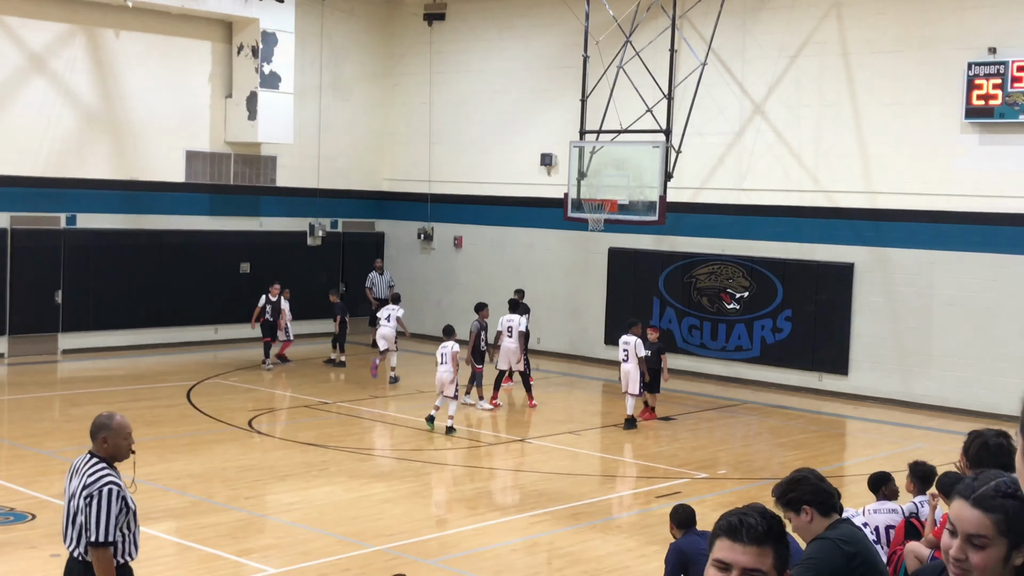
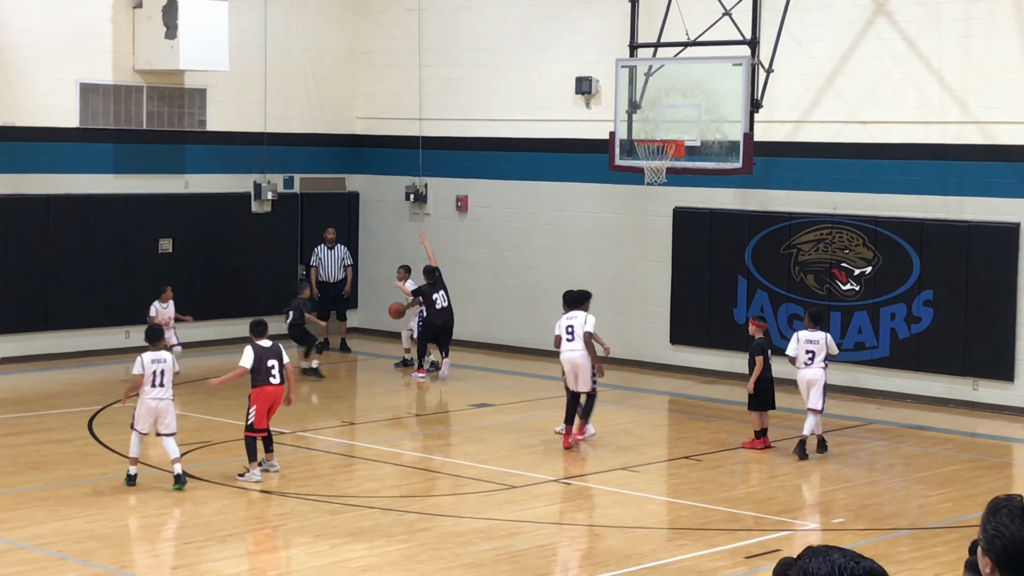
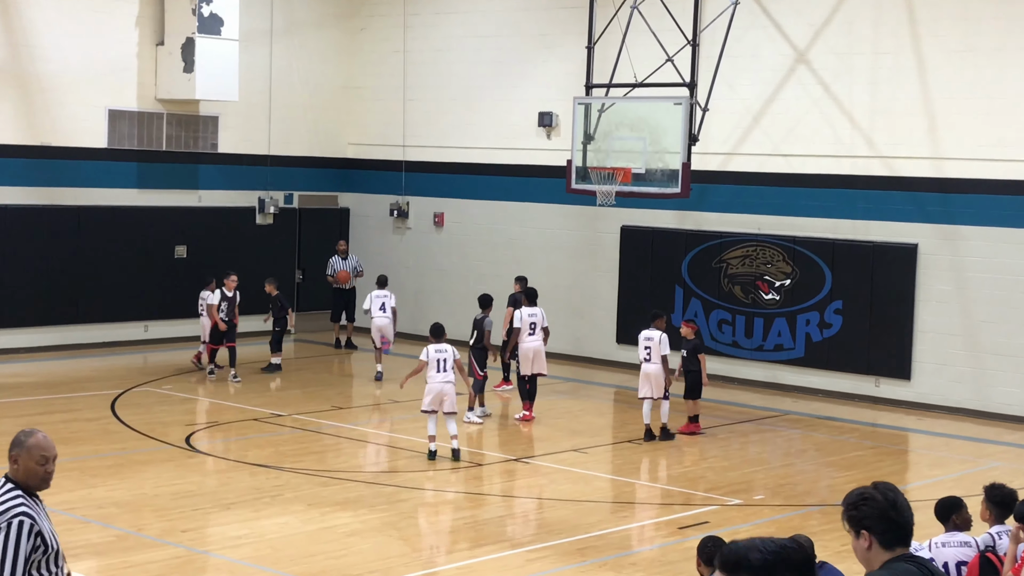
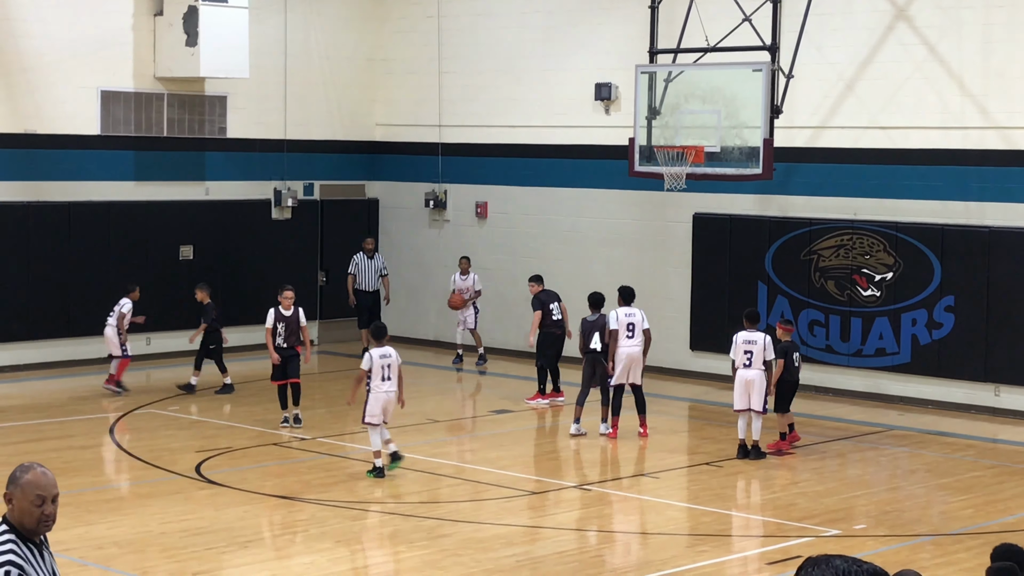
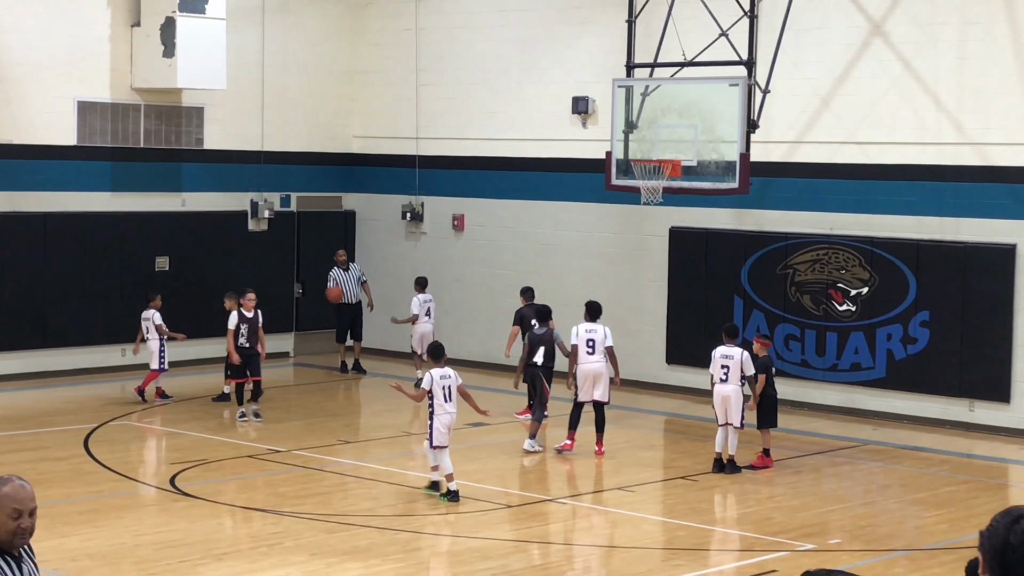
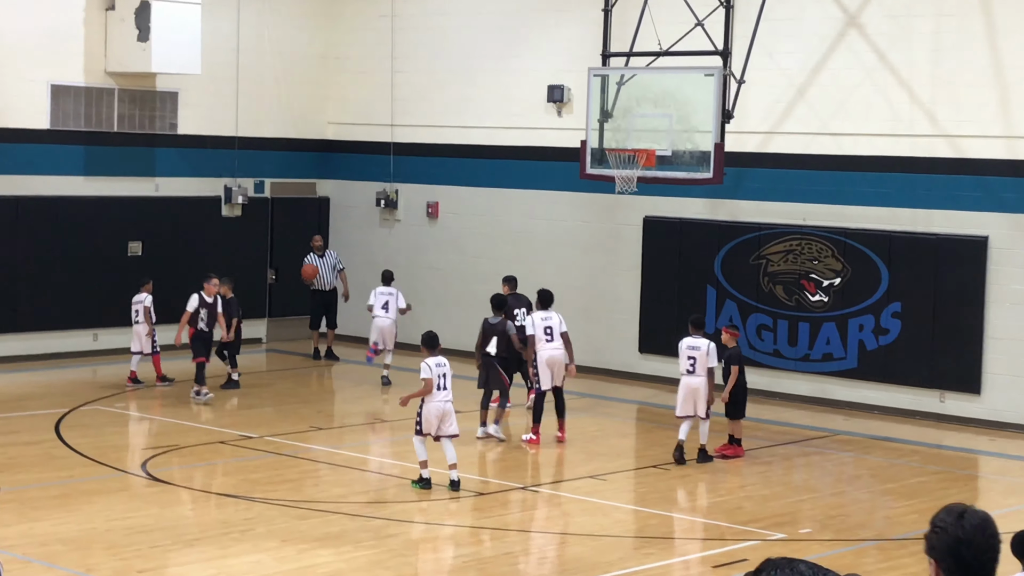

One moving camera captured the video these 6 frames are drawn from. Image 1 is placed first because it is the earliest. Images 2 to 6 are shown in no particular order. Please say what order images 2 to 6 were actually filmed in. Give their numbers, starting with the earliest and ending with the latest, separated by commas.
3, 6, 5, 4, 2
